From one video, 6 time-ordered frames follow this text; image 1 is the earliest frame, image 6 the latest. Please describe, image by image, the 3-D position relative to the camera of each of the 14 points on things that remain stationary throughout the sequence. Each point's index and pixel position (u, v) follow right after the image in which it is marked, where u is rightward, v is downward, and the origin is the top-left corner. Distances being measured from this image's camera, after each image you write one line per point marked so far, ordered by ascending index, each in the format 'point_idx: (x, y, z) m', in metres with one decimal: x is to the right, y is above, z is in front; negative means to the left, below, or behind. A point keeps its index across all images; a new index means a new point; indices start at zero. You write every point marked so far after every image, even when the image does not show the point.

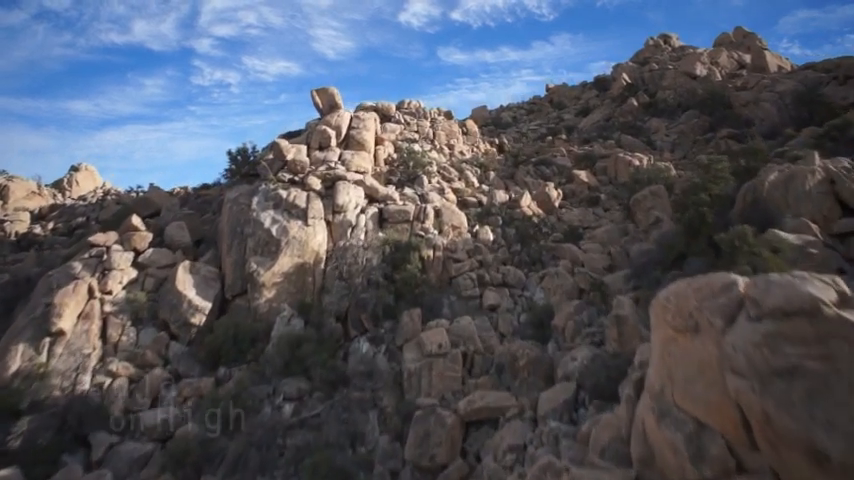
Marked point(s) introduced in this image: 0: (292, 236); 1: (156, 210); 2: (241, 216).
0: (-2.9, +0.1, +12.9) m
1: (-8.3, +0.9, +18.3) m
2: (-4.4, +0.6, +14.0) m
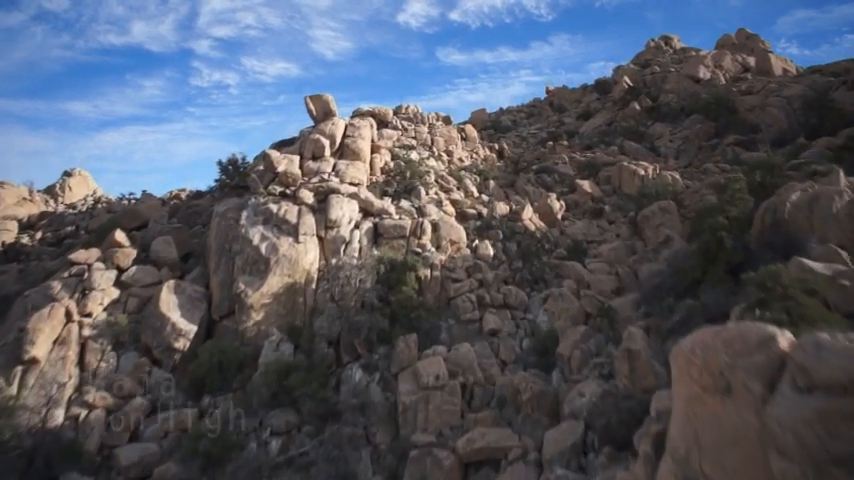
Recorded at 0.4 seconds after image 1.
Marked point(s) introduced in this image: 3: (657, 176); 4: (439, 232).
0: (-3.0, -0.3, +12.2) m
1: (-8.4, +0.5, +17.6) m
2: (-4.4, +0.2, +13.4) m
3: (+6.5, +1.8, +16.9) m
4: (+0.3, +0.2, +13.8) m
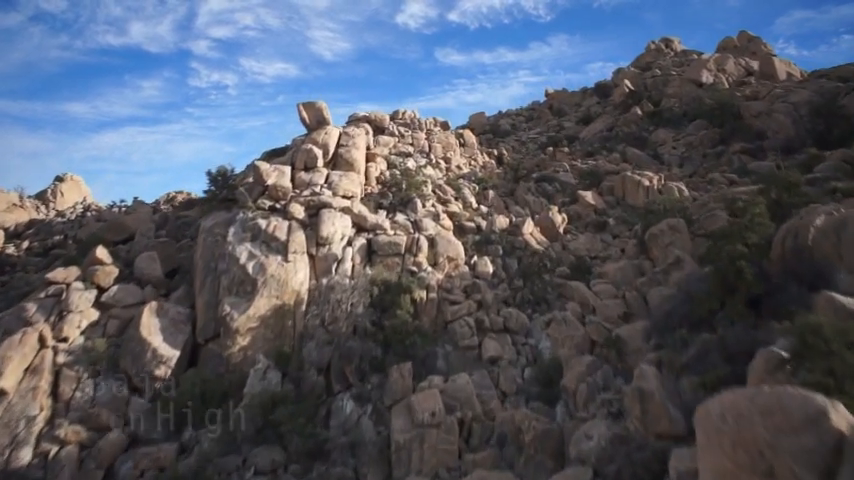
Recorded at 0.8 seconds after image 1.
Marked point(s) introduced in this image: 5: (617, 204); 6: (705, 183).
0: (-3.1, -0.7, +11.6) m
1: (-8.5, +0.1, +17.0) m
2: (-4.5, -0.2, +12.7) m
3: (+6.4, +1.5, +16.3) m
4: (+0.2, -0.2, +13.2) m
5: (+5.3, +1.0, +16.6) m
6: (+7.9, +1.7, +17.0) m
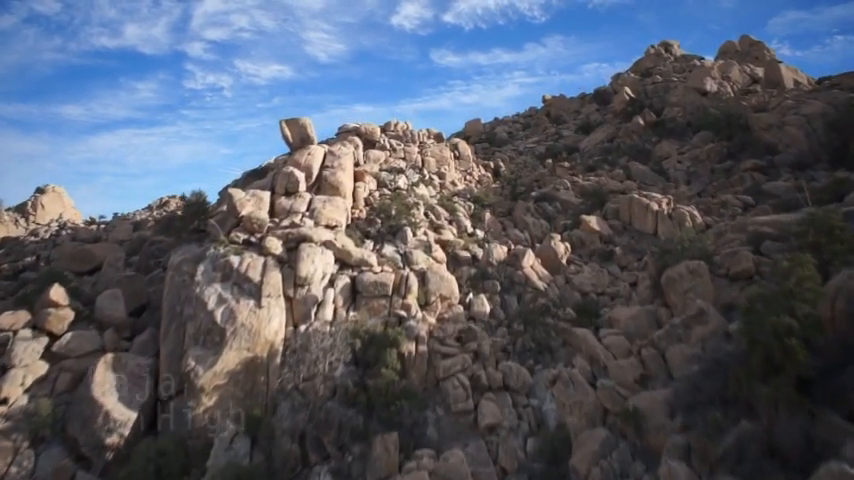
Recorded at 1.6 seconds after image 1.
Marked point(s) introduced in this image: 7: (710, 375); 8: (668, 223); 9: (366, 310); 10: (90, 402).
0: (-3.3, -1.4, +10.3) m
1: (-8.7, -0.6, +15.7) m
2: (-4.7, -1.0, +11.5) m
3: (+6.2, +0.7, +15.1) m
4: (0.0, -0.9, +12.0) m
5: (+5.1, +0.3, +15.4) m
6: (+7.7, +0.9, +15.8) m
7: (+3.8, -1.9, +8.0) m
8: (+6.0, +0.4, +14.8) m
9: (-1.1, -1.3, +11.2) m
10: (-5.5, -2.6, +9.7) m
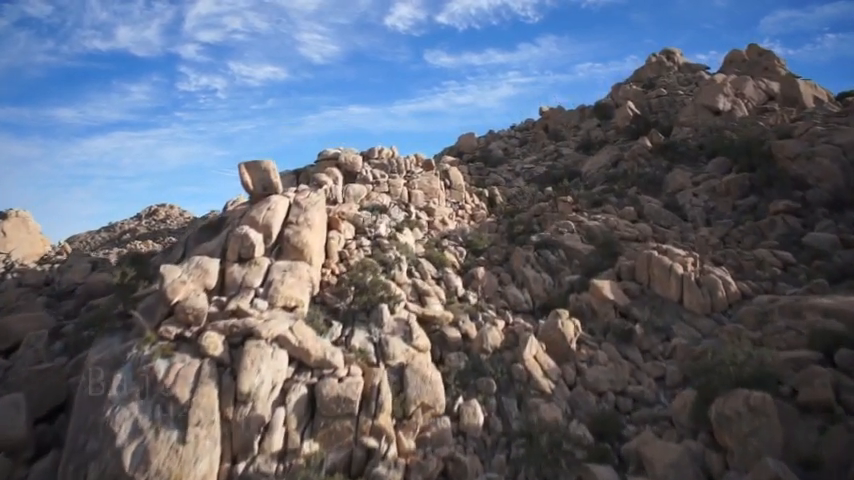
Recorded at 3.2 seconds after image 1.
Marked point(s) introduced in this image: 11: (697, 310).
0: (-3.6, -3.0, +7.9) m
1: (-9.1, -2.3, +13.2) m
2: (-5.1, -2.5, +9.0) m
3: (+5.8, -0.8, +12.7) m
4: (-0.4, -2.5, +9.5) m
5: (+4.7, -1.2, +13.0) m
6: (+7.3, -0.5, +13.4) m
7: (+3.5, -3.4, +5.6) m
8: (+5.6, -1.1, +12.4) m
9: (-1.5, -2.9, +8.7) m
10: (-5.8, -4.2, +7.2) m
11: (+5.5, -1.4, +12.2) m
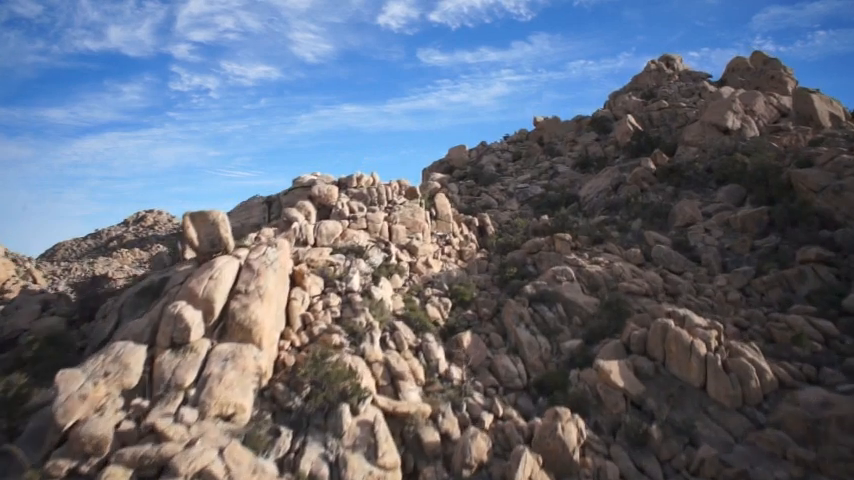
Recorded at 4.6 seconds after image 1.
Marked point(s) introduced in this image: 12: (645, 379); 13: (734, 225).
0: (-4.0, -4.4, +5.7) m
1: (-9.6, -3.7, +11.0) m
2: (-5.5, -4.0, +6.8) m
3: (+5.3, -2.1, +10.6) m
4: (-0.8, -3.8, +7.4) m
5: (+4.2, -2.5, +10.9) m
6: (+6.8, -1.8, +11.3) m
7: (+3.1, -4.7, +3.5) m
8: (+5.1, -2.4, +10.3) m
9: (-1.9, -4.2, +6.6) m
10: (-6.2, -5.6, +5.0) m
11: (+5.0, -2.8, +10.1) m
12: (+4.0, -2.6, +10.8) m
13: (+9.1, +0.4, +17.5) m
